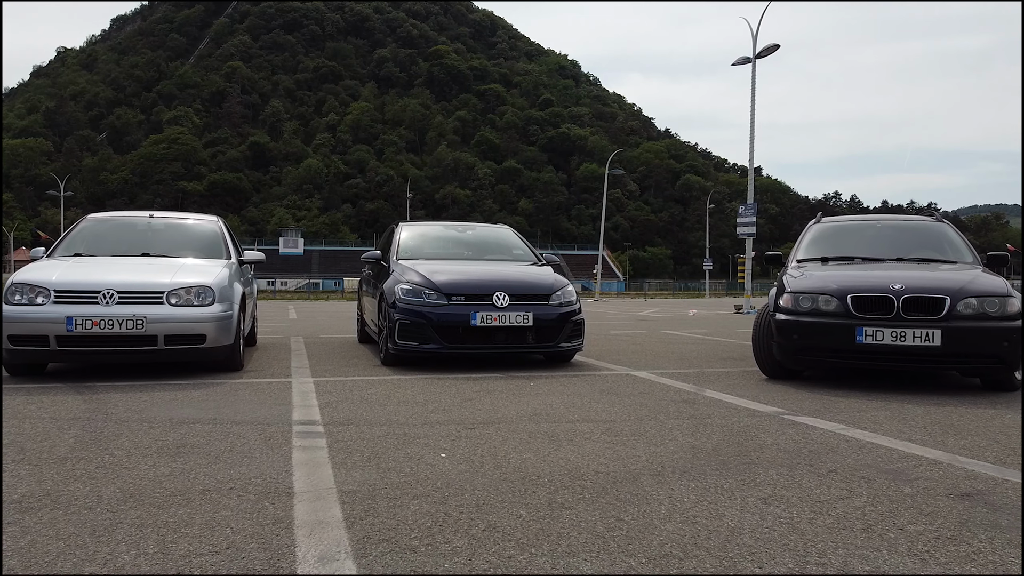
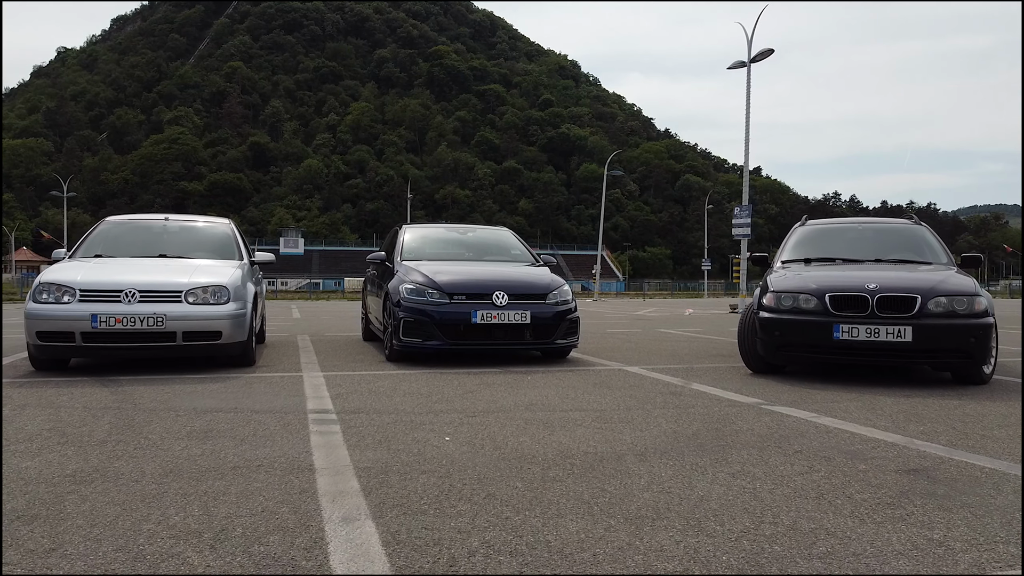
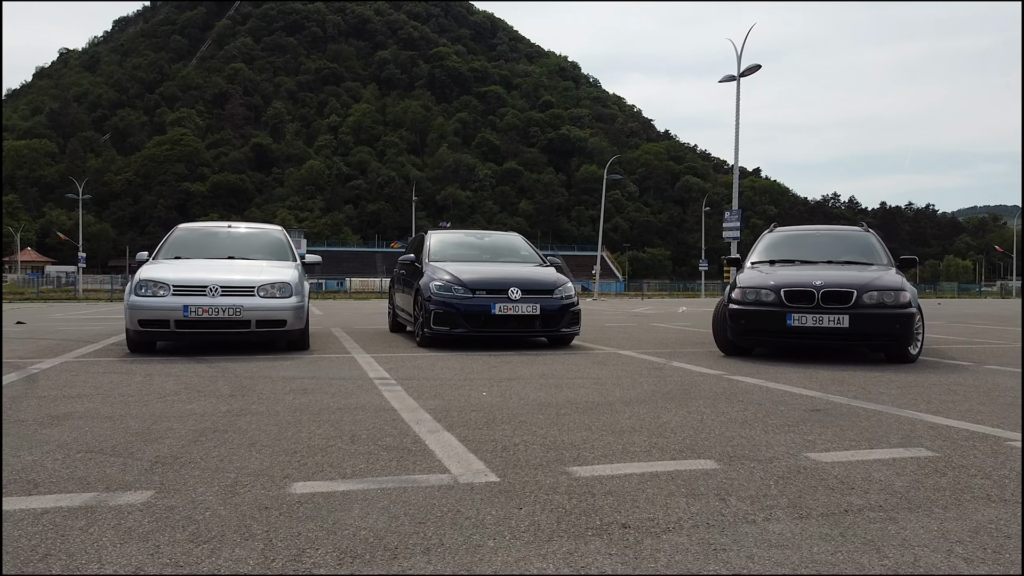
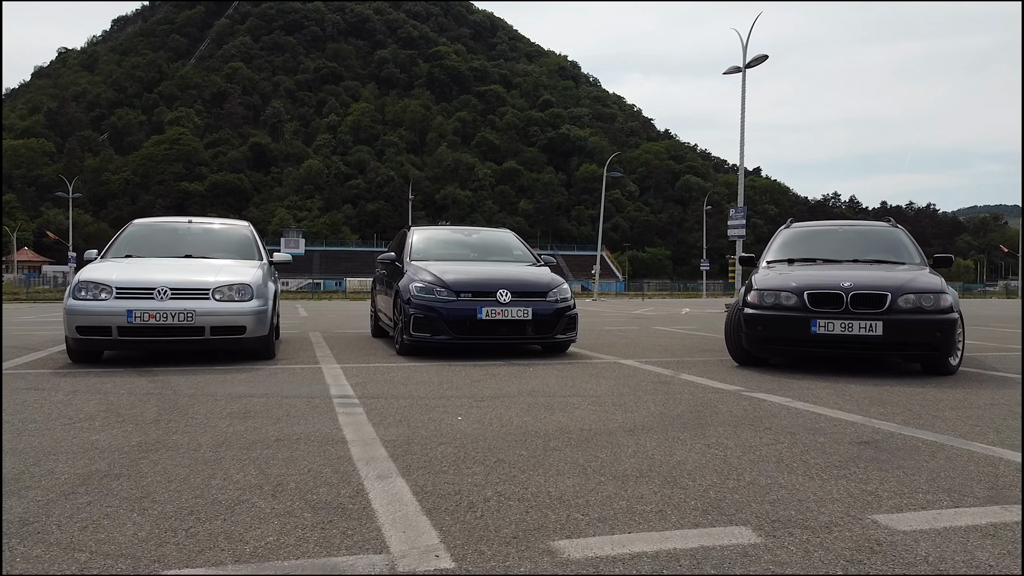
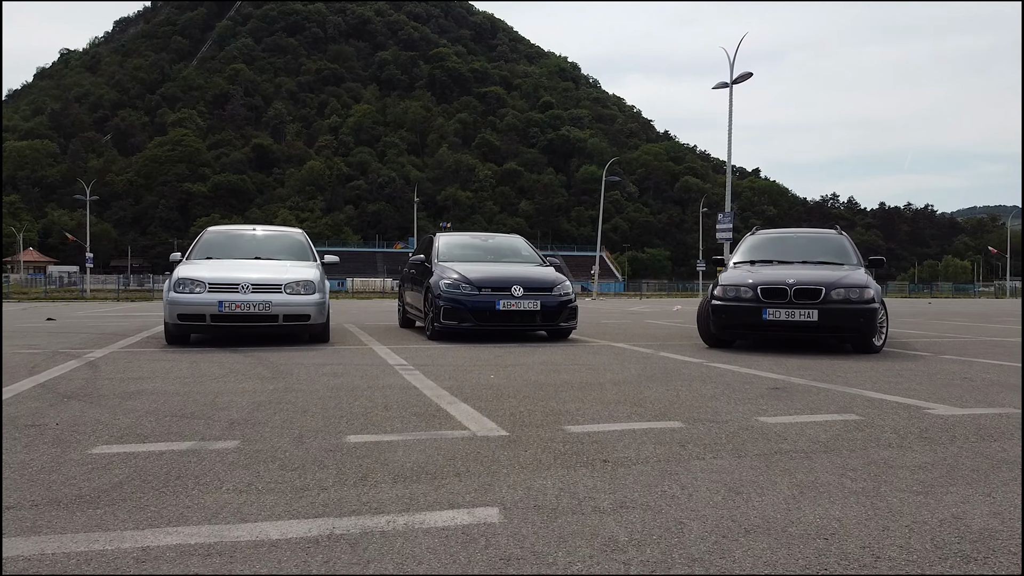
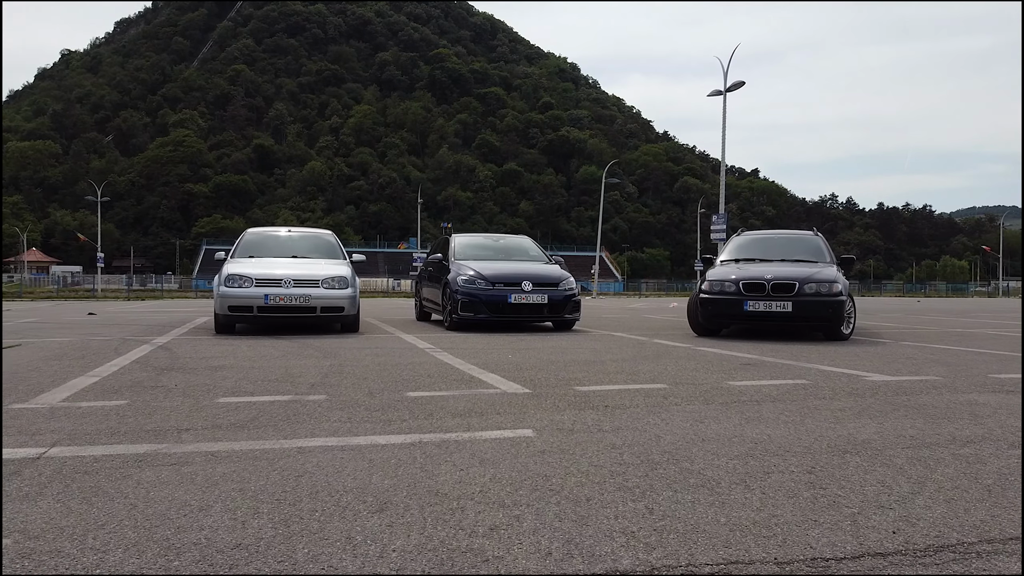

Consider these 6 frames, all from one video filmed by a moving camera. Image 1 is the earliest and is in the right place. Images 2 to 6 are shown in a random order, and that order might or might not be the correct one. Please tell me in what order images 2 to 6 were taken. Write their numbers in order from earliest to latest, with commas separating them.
2, 4, 3, 5, 6
